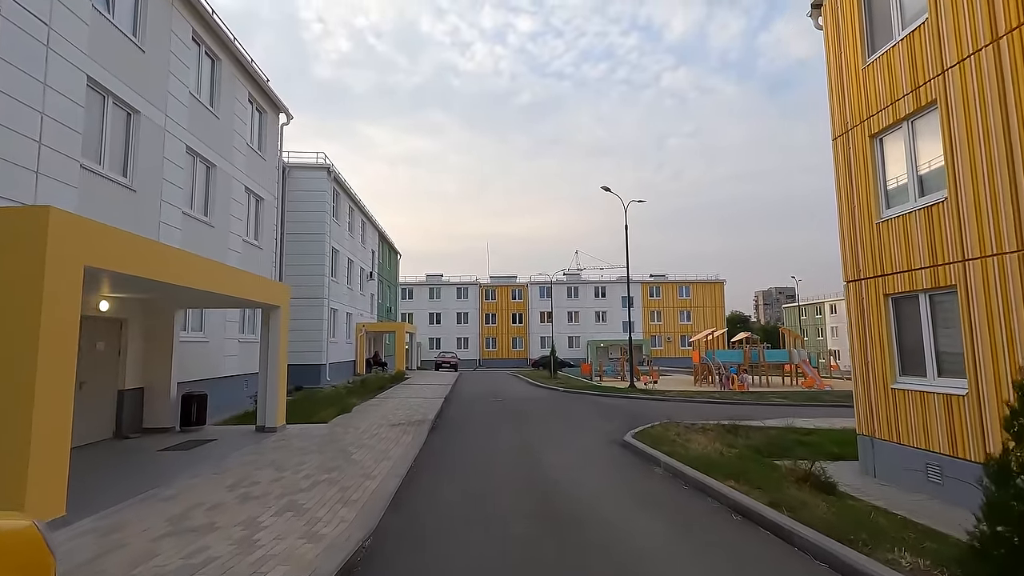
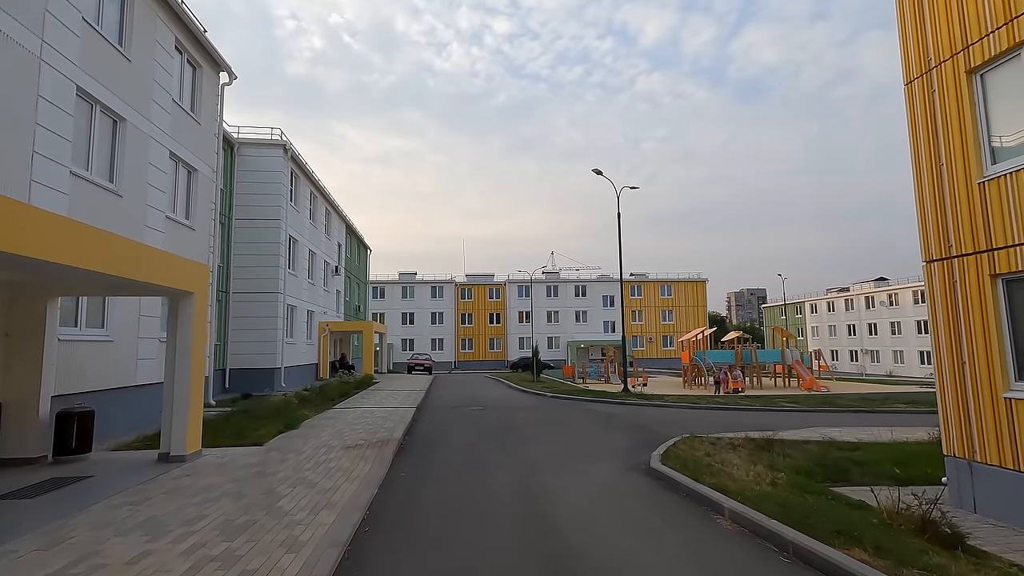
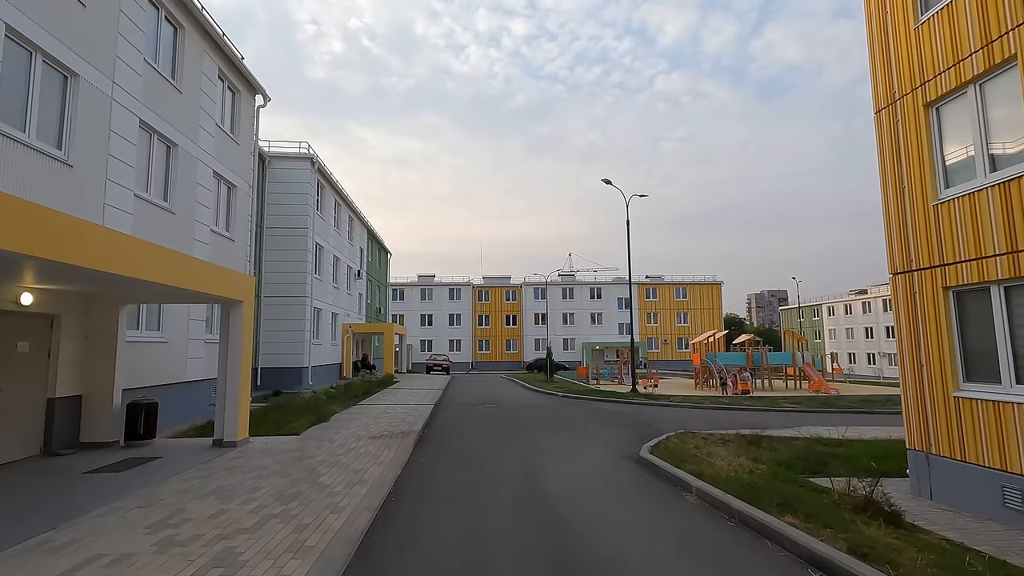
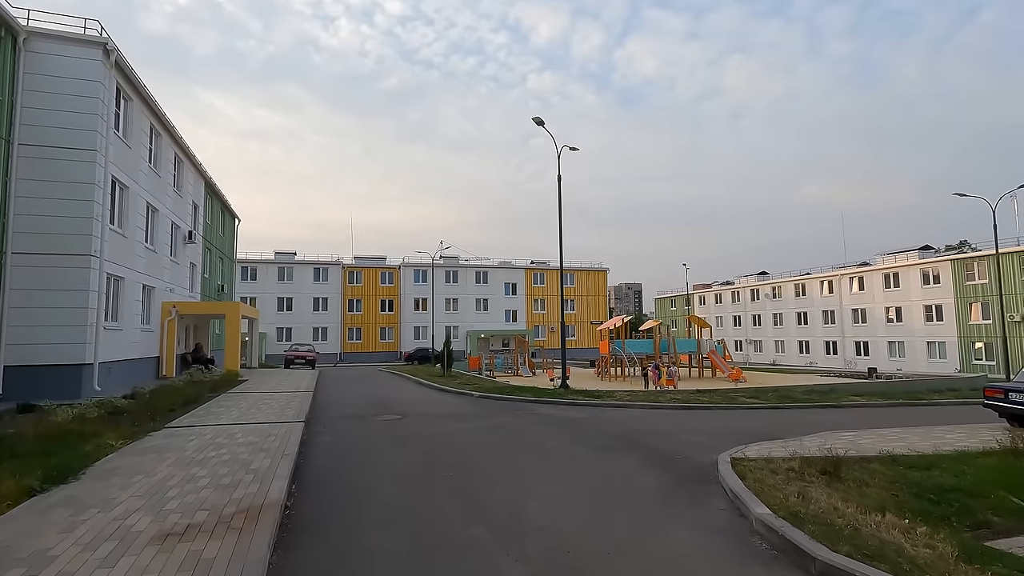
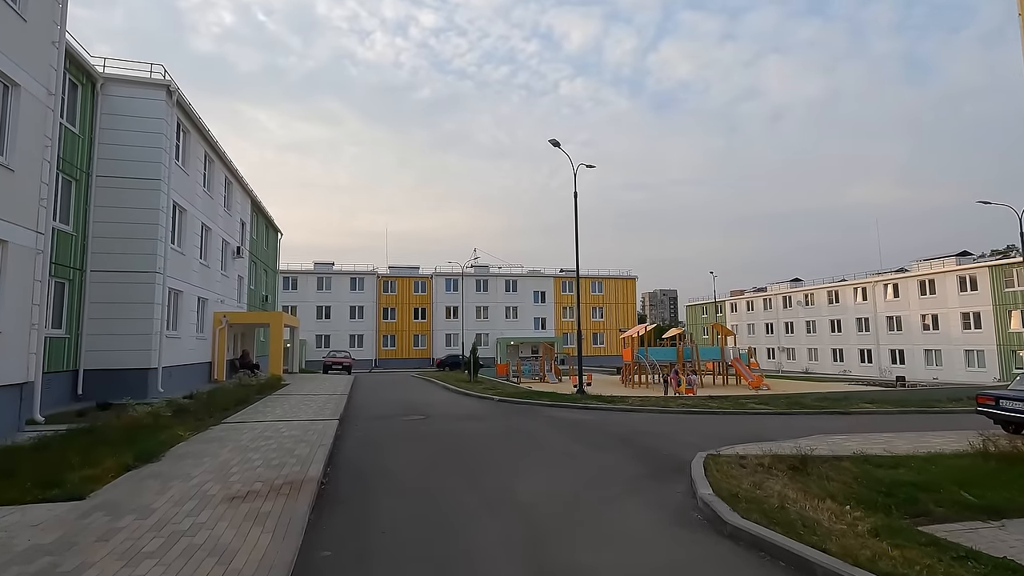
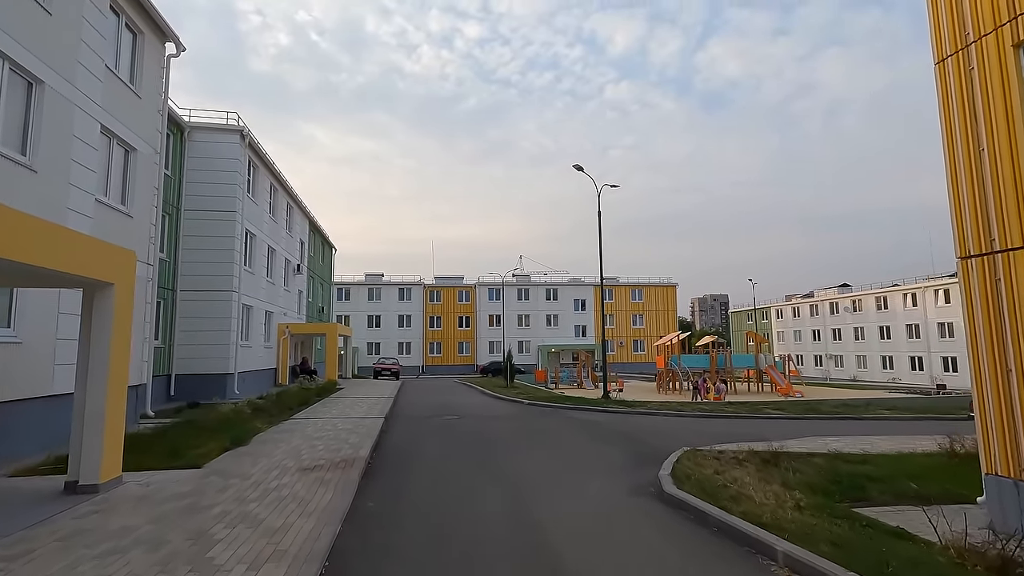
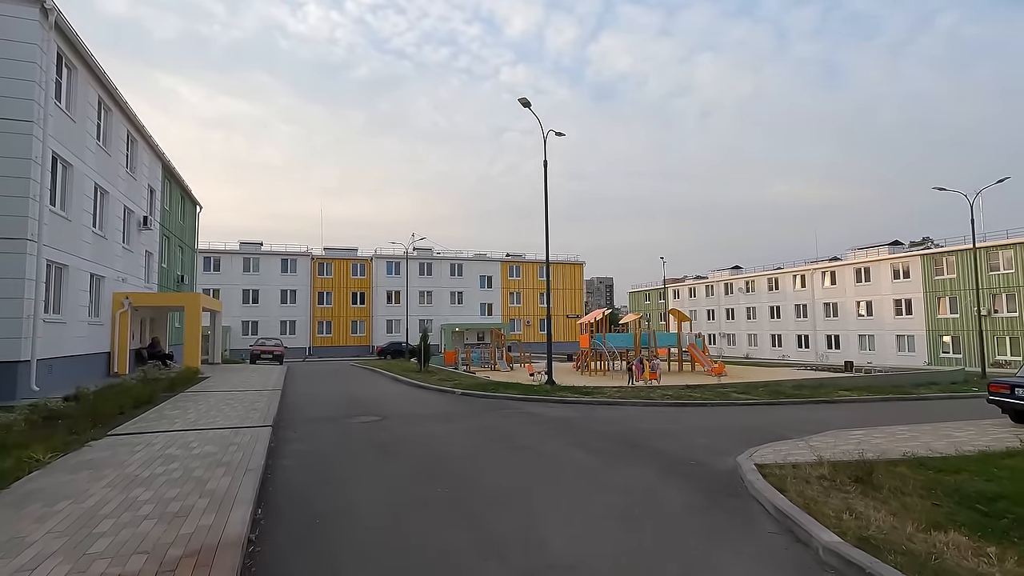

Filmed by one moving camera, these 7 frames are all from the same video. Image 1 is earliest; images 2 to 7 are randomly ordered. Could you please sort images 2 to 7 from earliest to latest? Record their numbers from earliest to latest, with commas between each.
3, 2, 6, 5, 4, 7
